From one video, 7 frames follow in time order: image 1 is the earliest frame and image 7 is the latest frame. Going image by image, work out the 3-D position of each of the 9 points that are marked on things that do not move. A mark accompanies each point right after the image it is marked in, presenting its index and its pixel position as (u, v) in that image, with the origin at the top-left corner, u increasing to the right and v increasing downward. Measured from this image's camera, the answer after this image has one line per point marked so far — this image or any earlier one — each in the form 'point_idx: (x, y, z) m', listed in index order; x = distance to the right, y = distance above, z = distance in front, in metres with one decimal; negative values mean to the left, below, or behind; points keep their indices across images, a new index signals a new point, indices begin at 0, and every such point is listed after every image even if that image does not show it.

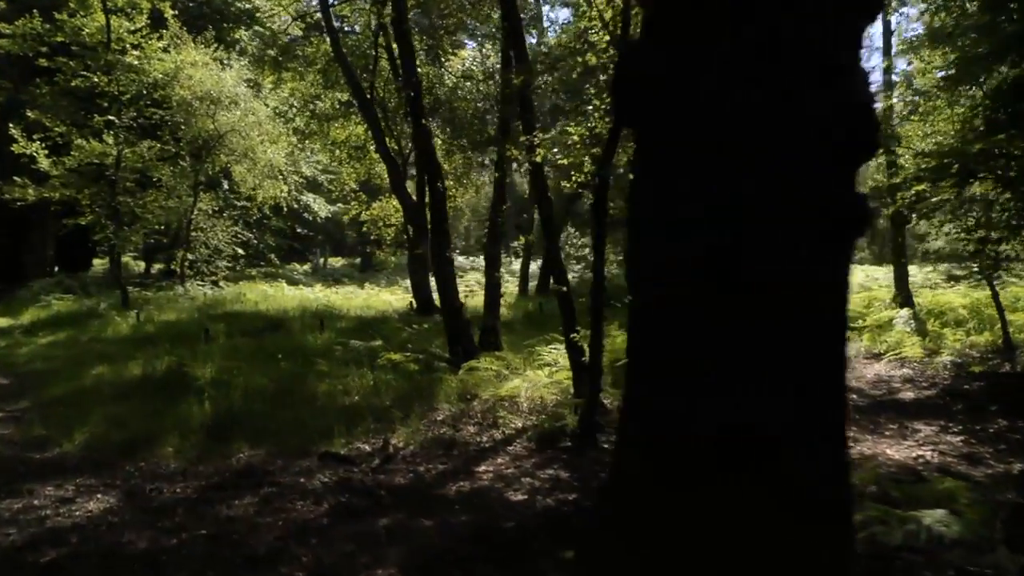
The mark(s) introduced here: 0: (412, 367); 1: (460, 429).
0: (-1.4, -1.1, +10.8) m
1: (-0.5, -1.5, +8.1) m
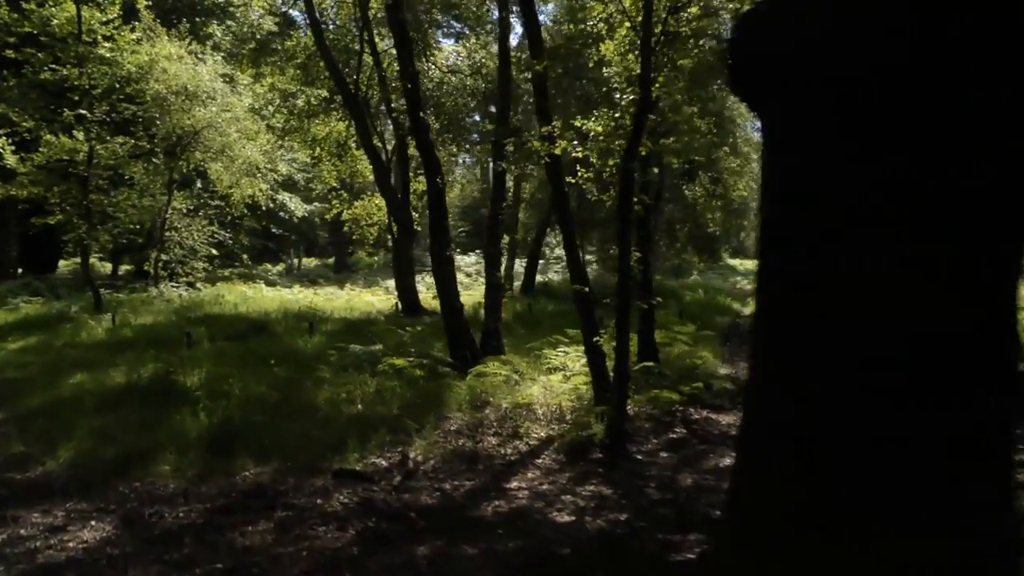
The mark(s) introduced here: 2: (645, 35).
0: (-1.3, -1.2, +10.2) m
1: (-0.3, -1.5, +7.6) m
2: (+1.4, +2.7, +7.9) m
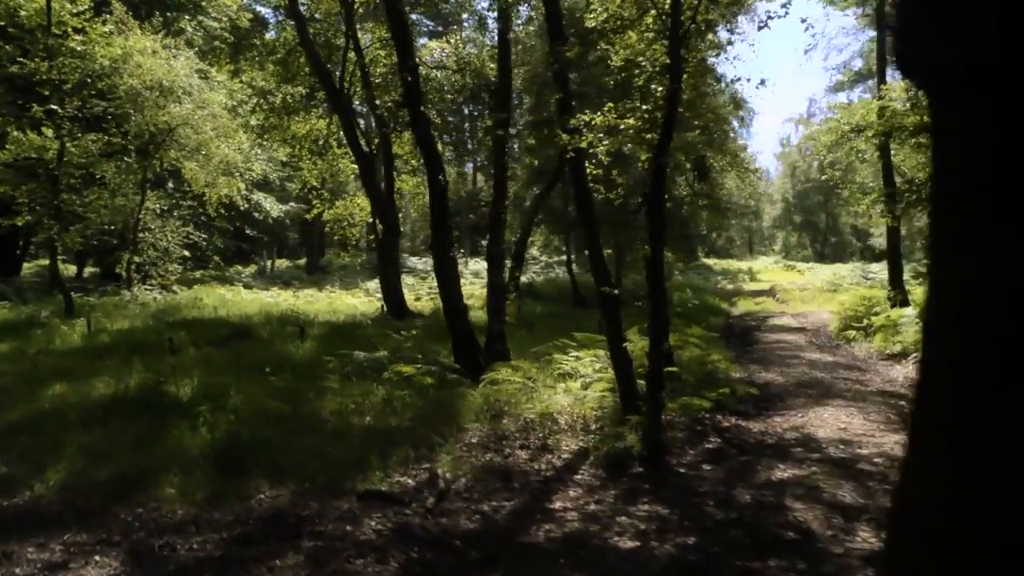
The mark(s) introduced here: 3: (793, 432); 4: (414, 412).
0: (-1.1, -1.2, +9.7) m
1: (0.0, -1.6, +7.1) m
2: (+1.6, +2.7, +7.5) m
3: (+3.0, -1.5, +8.0) m
4: (-1.1, -1.5, +8.8) m
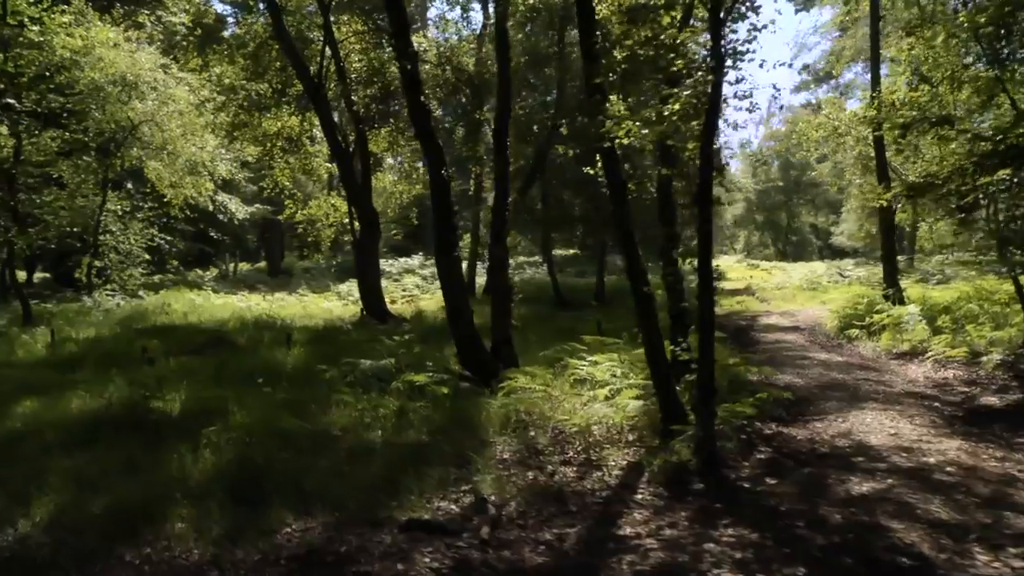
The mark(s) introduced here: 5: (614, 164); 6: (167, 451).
0: (-0.9, -1.2, +9.0) m
1: (+0.3, -1.6, +6.5) m
2: (+1.9, +2.7, +7.0) m
3: (+3.3, -1.5, +7.6) m
4: (-0.8, -1.5, +8.1) m
5: (+1.1, +1.3, +7.8) m
6: (-3.2, -1.5, +6.9) m
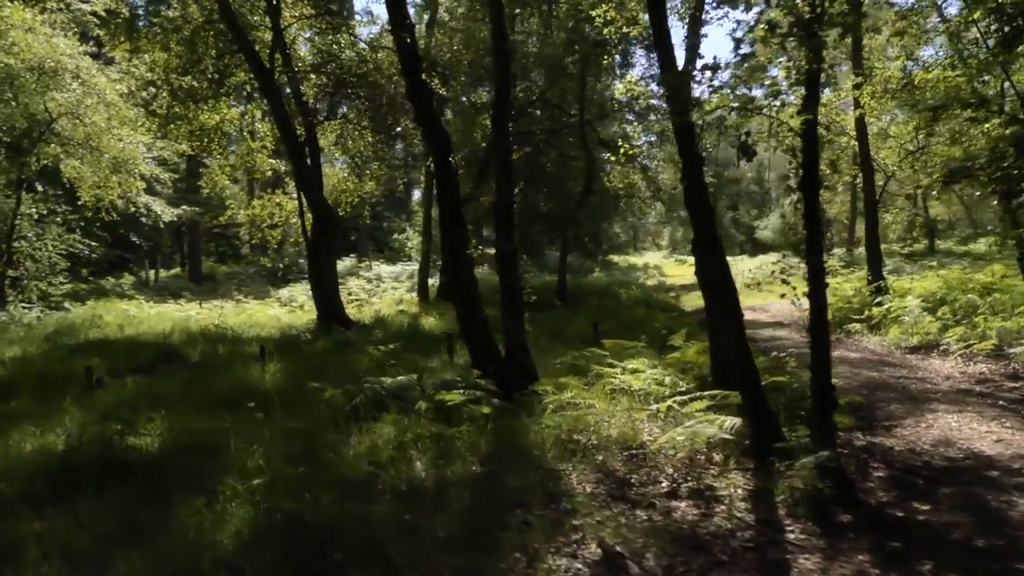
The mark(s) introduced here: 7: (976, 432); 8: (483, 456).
0: (-0.4, -1.2, +7.8) m
1: (+1.1, -1.6, +5.4) m
2: (+2.5, +2.7, +6.1) m
3: (+4.0, -1.5, +6.8) m
4: (-0.3, -1.5, +6.9) m
5: (+1.6, +1.3, +6.8) m
6: (-2.4, -1.6, +5.5) m
7: (+4.5, -1.4, +7.3) m
8: (-0.3, -1.5, +6.8) m
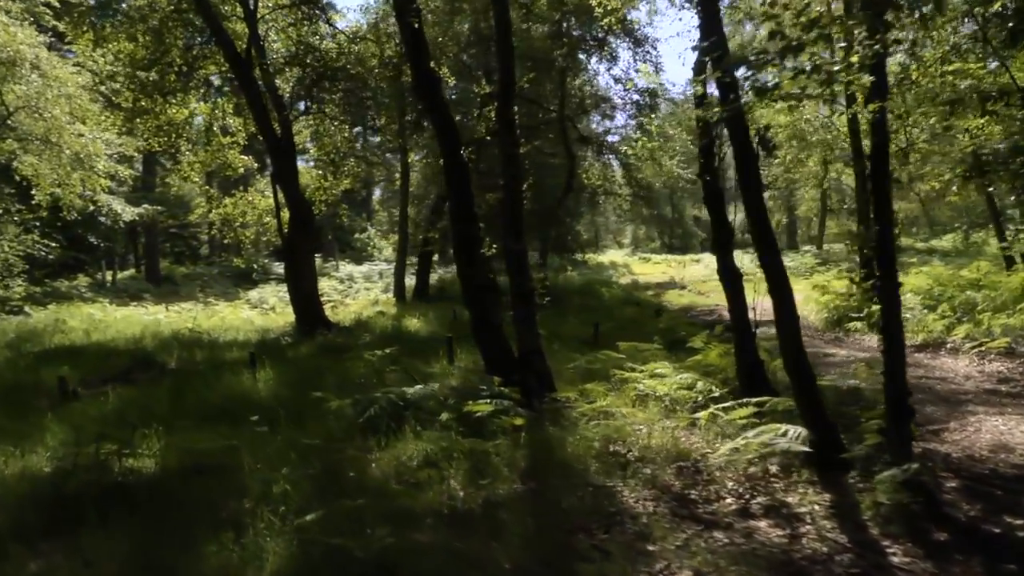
0: (-0.1, -1.3, +7.2) m
1: (+1.5, -1.6, +4.9) m
2: (+2.9, +2.7, +5.7) m
3: (+4.3, -1.4, +6.5) m
4: (+0.1, -1.5, +6.4) m
5: (+2.0, +1.3, +6.4) m
6: (-2.0, -1.6, +4.8) m
7: (+4.8, -1.4, +7.0) m
8: (+0.1, -1.5, +6.3) m
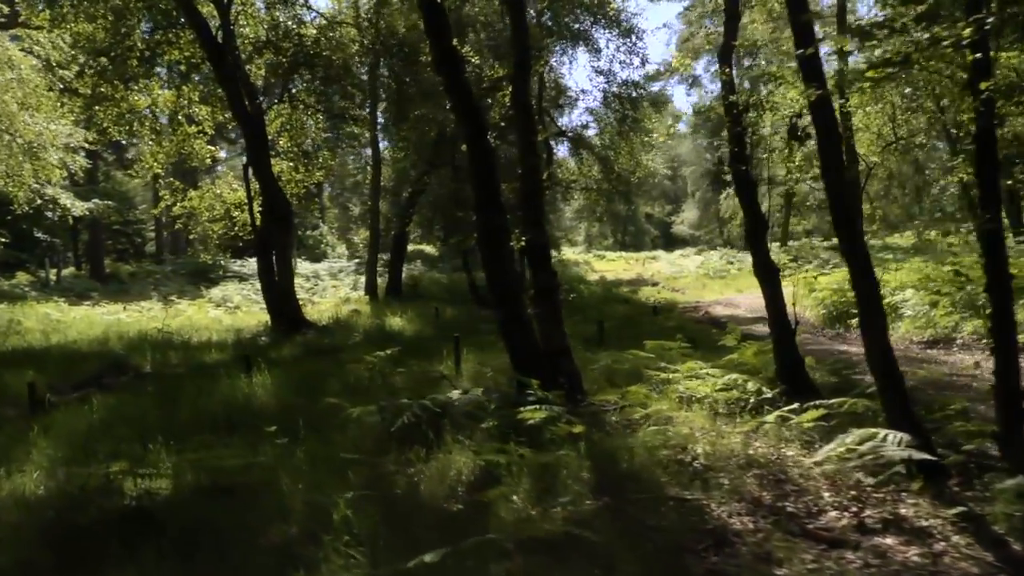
0: (+0.4, -1.2, +6.7) m
1: (+2.1, -1.5, +4.5) m
2: (+3.4, +2.7, +5.3) m
3: (+4.8, -1.4, +6.2) m
4: (+0.6, -1.5, +5.8) m
5: (+2.5, +1.3, +5.9) m
6: (-1.4, -1.6, +4.1) m
7: (+5.3, -1.3, +6.8) m
8: (+0.6, -1.5, +5.7) m
